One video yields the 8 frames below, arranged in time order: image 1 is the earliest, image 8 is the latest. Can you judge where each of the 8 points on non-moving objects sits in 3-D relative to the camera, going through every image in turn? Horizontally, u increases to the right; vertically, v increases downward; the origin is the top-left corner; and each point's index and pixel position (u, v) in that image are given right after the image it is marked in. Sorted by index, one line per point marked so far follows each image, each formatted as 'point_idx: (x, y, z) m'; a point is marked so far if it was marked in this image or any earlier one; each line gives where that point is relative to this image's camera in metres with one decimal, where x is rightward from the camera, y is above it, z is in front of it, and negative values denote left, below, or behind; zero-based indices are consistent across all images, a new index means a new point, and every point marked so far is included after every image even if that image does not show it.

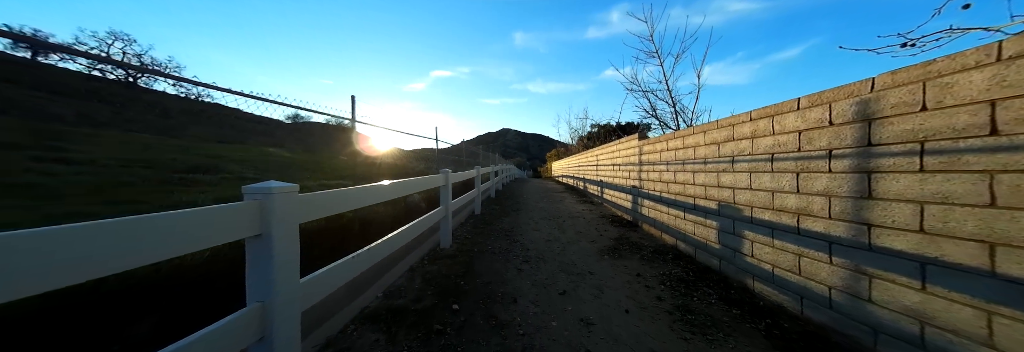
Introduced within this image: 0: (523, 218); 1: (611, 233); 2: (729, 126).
0: (+0.2, -1.0, +5.7) m
1: (+1.8, -1.0, +4.4) m
2: (+2.3, +0.5, +2.6) m
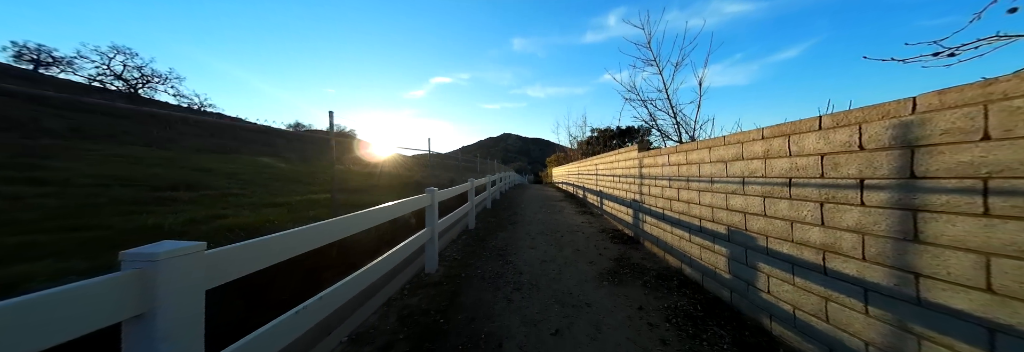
0: (+0.1, -1.2, +5.4) m
1: (+1.7, -1.3, +4.1) m
2: (+2.2, +0.3, +2.3) m
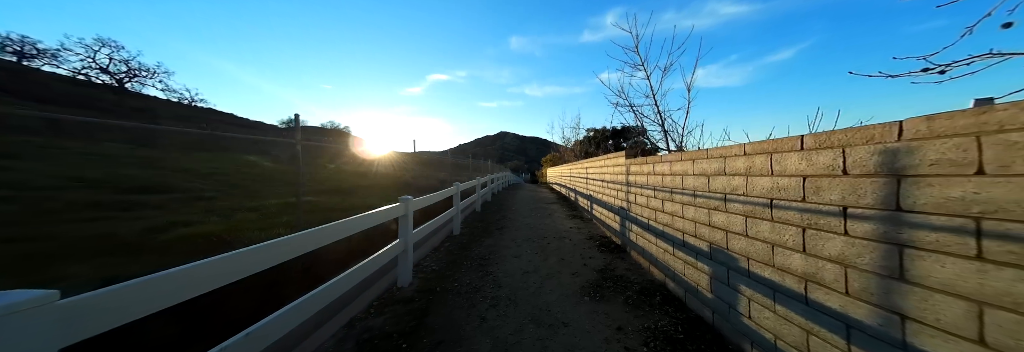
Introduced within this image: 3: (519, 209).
0: (-0.2, -1.4, +5.3) m
1: (+1.4, -1.4, +4.0) m
2: (+1.9, +0.2, +2.2) m
3: (+0.3, -1.3, +9.2) m
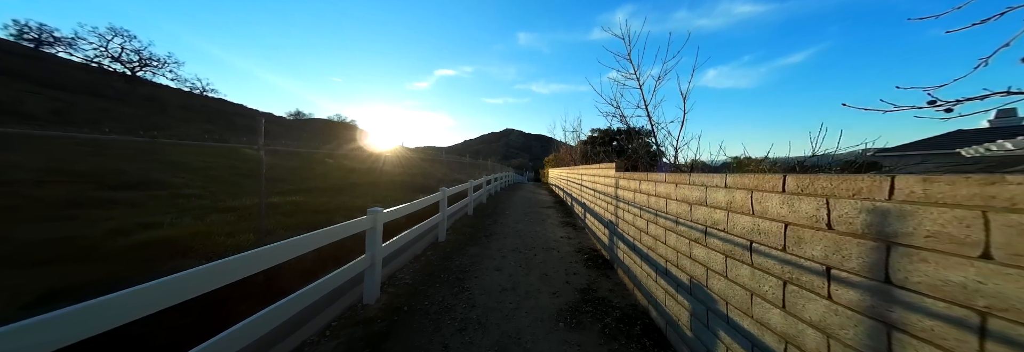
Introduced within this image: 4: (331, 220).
0: (-0.5, -1.5, +5.1) m
1: (+1.1, -1.6, +3.8) m
2: (+1.6, -0.1, +2.1) m
3: (0.0, -1.4, +9.1) m
4: (-3.7, -0.9, +4.9) m
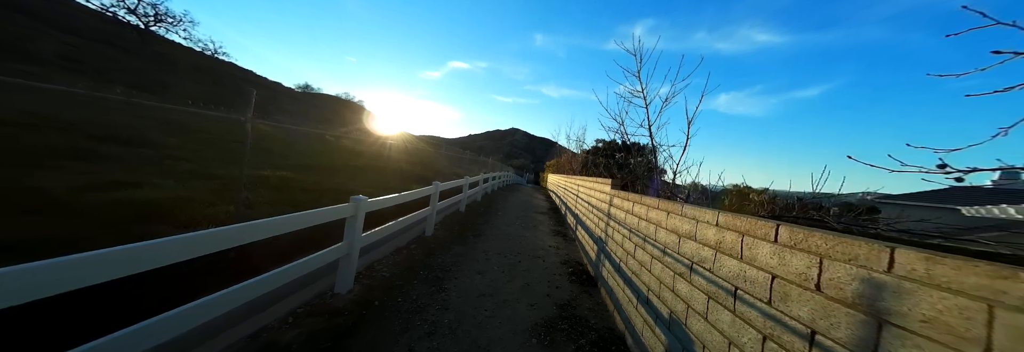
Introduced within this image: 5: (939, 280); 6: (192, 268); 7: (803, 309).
0: (-0.8, -1.5, +5.1) m
1: (+0.7, -1.8, +3.7) m
2: (+1.5, -0.3, +2.0) m
3: (-0.2, -1.4, +9.0) m
4: (-3.8, -0.5, +4.8) m
5: (+1.3, -0.3, +0.7) m
6: (-3.3, -1.0, +2.5) m
7: (+1.3, -0.6, +1.1) m
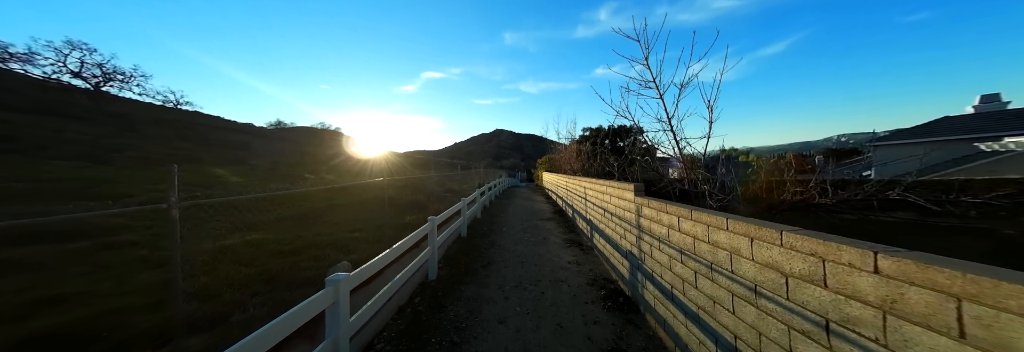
0: (-0.4, -2.0, +4.4) m
1: (+1.2, -2.0, +3.1) m
2: (+1.7, -0.4, +1.4) m
3: (0.0, -1.8, +8.4) m
4: (-3.6, -1.5, +4.1) m
5: (+1.6, -0.4, +0.2) m
6: (-2.9, -1.8, +1.8) m
7: (+1.6, -0.7, +0.5) m
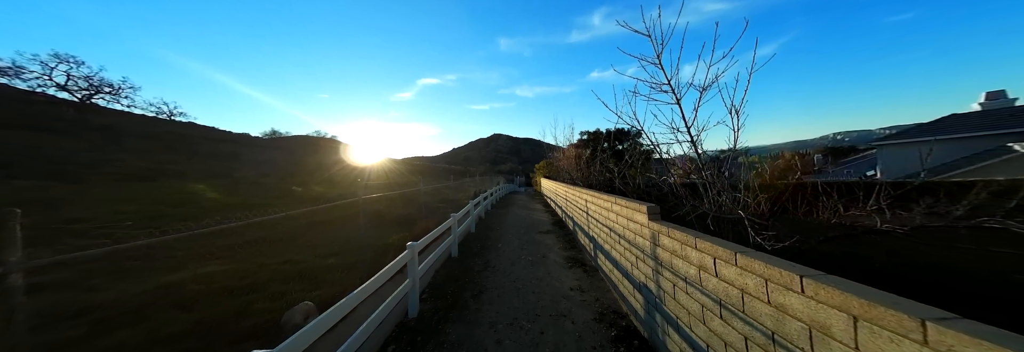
0: (-0.5, -2.3, +3.8) m
1: (+1.1, -2.2, +2.5) m
2: (+1.6, -0.6, +0.8) m
3: (-0.2, -2.2, +7.7) m
4: (-3.7, -1.9, +3.4) m
5: (+1.5, -0.6, -0.4) m
6: (-3.0, -2.2, +1.2) m
7: (+1.5, -0.9, -0.1) m
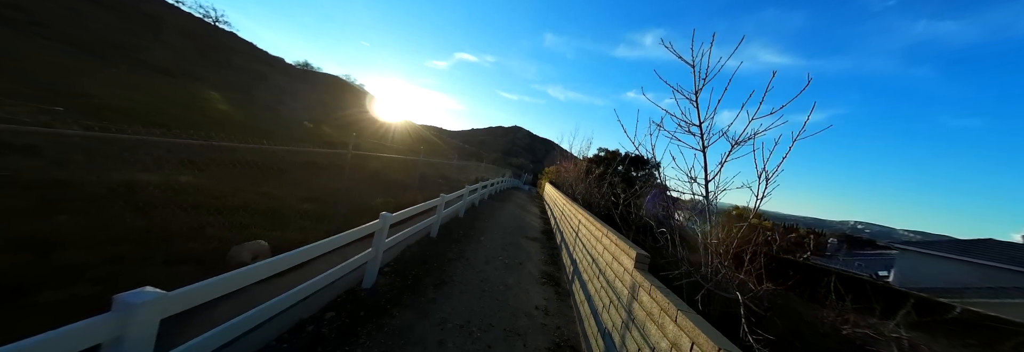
0: (-1.2, -2.1, +3.6) m
1: (+0.3, -2.5, +2.3) m
2: (+1.2, -1.1, +0.5) m
3: (-0.7, -2.0, +7.5) m
4: (-4.2, -0.8, +3.3) m
5: (+1.0, -1.1, -0.7) m
6: (-3.7, -1.3, +1.0) m
7: (+1.0, -1.4, -0.4) m
